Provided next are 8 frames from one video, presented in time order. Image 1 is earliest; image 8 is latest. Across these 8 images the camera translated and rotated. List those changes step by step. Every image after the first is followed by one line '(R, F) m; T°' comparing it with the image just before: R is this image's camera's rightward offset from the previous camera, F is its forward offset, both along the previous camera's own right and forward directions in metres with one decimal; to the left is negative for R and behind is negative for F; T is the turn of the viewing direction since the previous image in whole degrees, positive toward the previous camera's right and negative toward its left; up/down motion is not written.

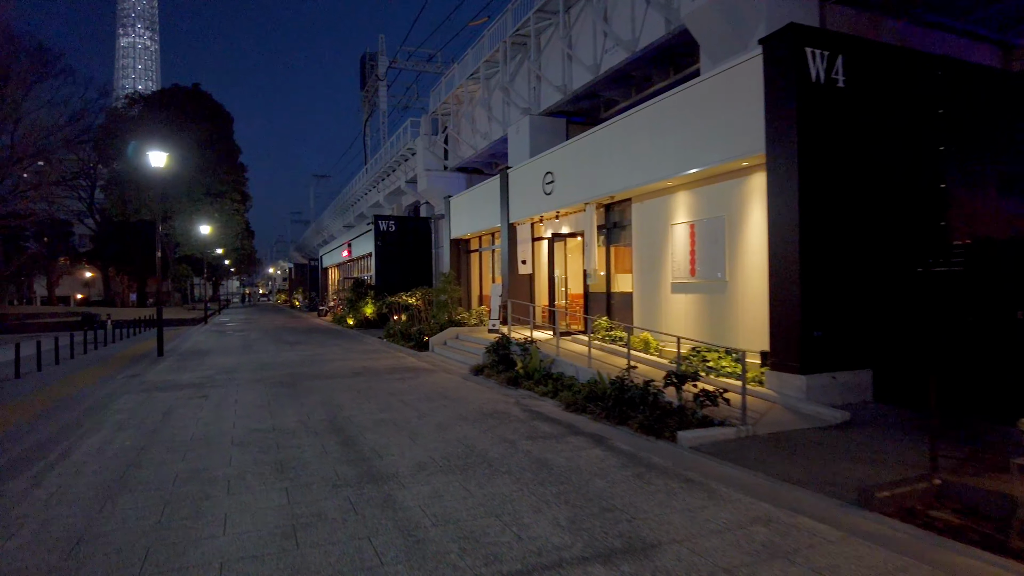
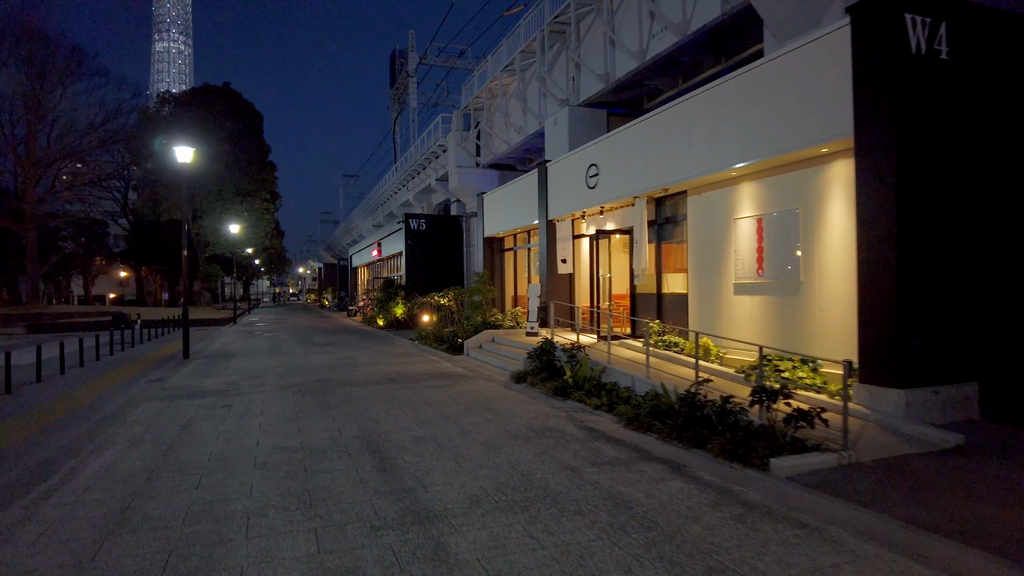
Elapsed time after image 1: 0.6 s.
(-0.3, +1.0) m; -2°
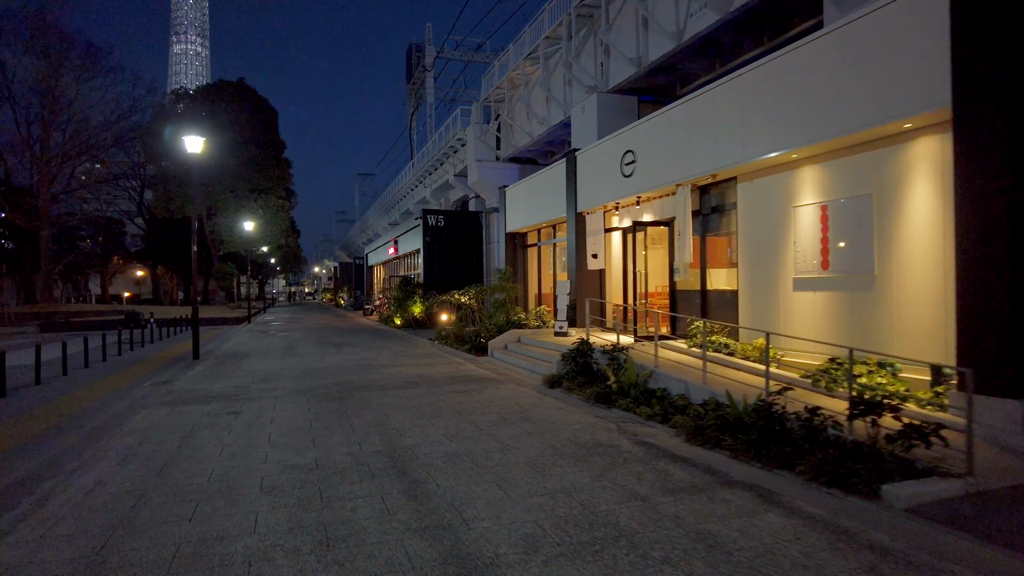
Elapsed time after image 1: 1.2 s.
(-0.3, +1.0) m; -1°
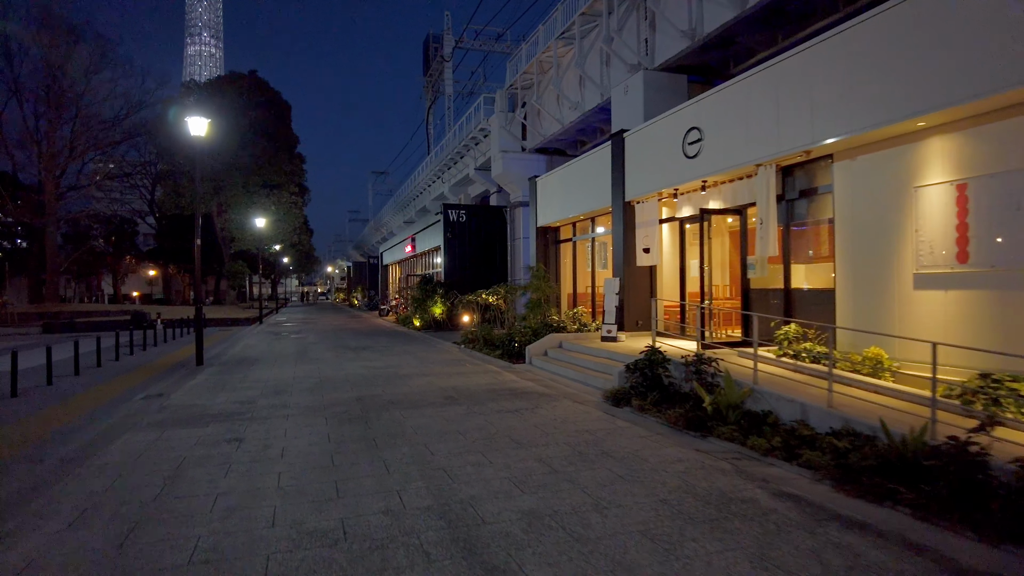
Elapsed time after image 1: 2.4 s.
(-0.6, +1.7) m; -1°
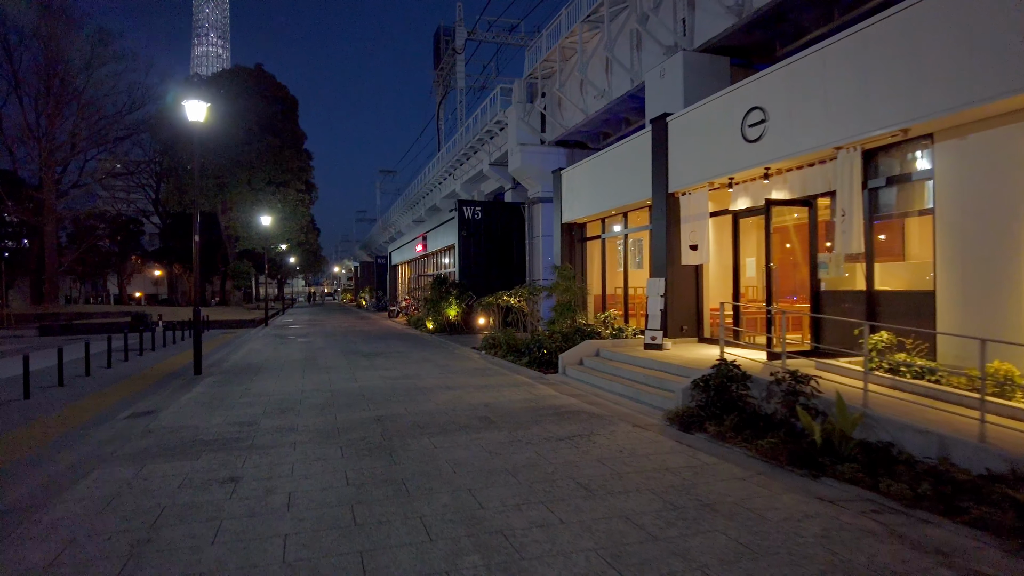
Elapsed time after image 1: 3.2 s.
(-0.5, +1.4) m; -1°
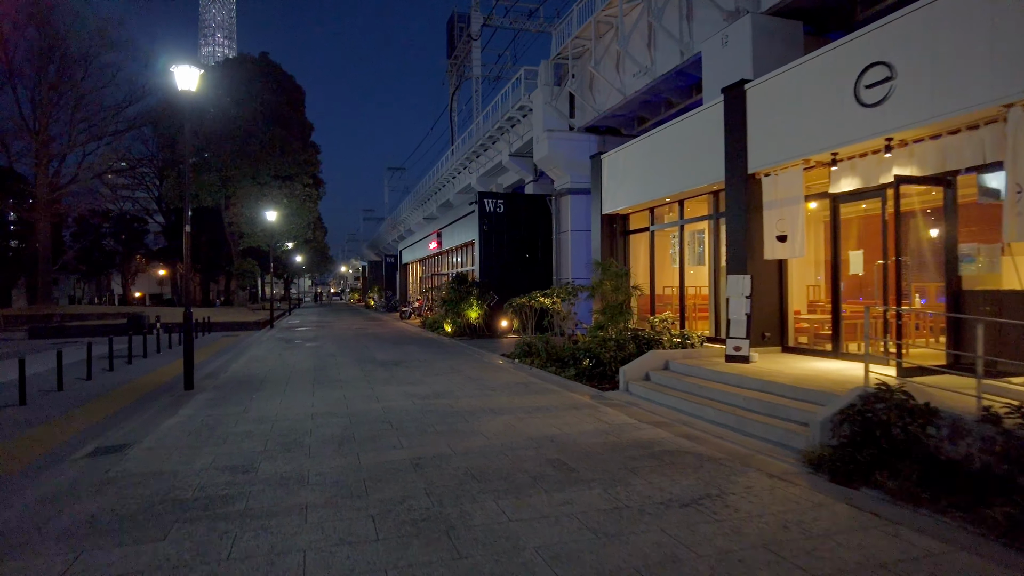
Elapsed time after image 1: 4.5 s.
(-0.7, +2.0) m; 0°
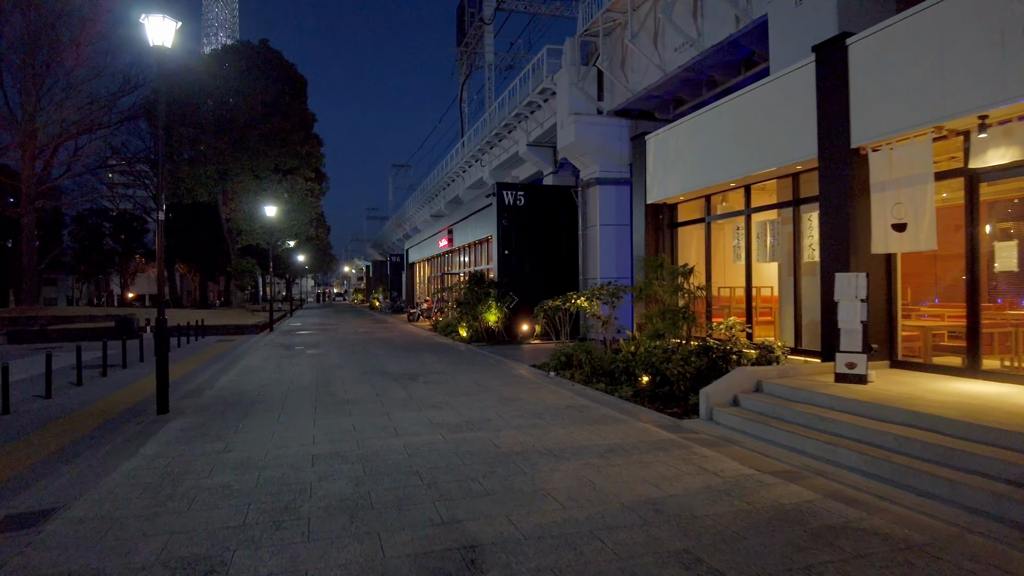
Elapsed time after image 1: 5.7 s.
(-0.6, +2.0) m; 0°
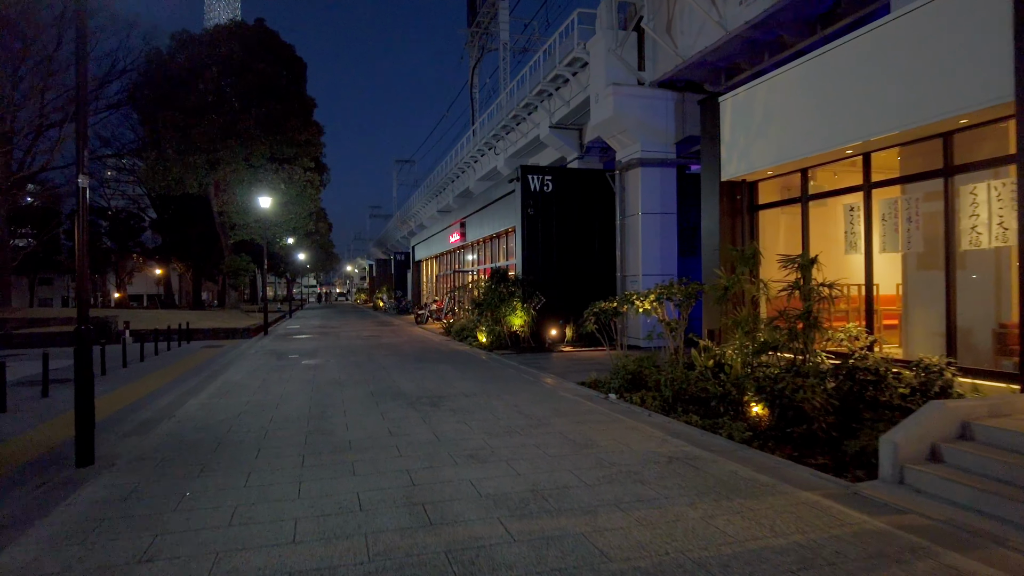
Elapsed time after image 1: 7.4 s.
(-0.7, +2.7) m; 0°
